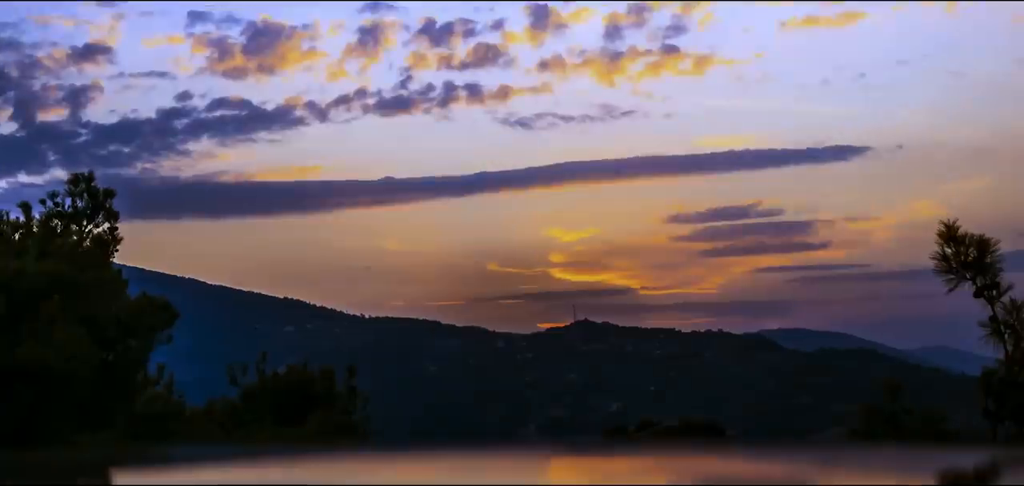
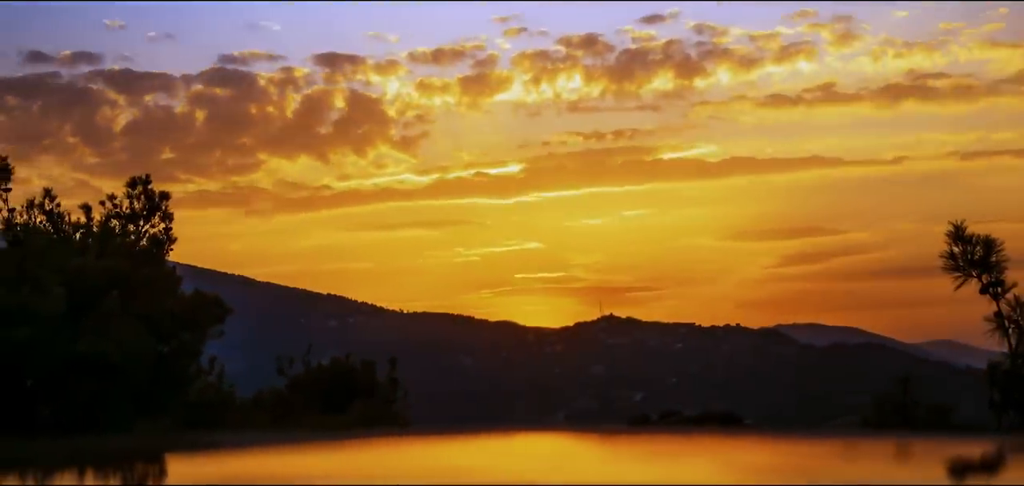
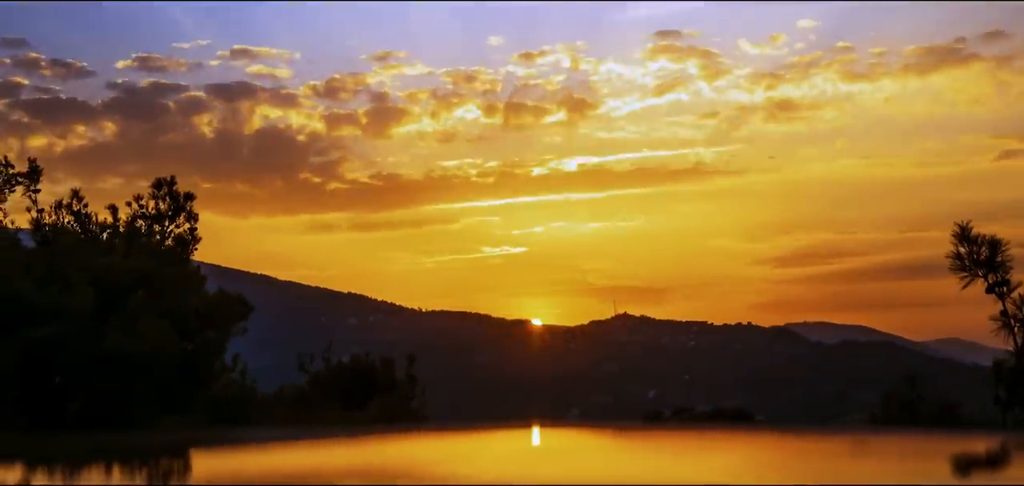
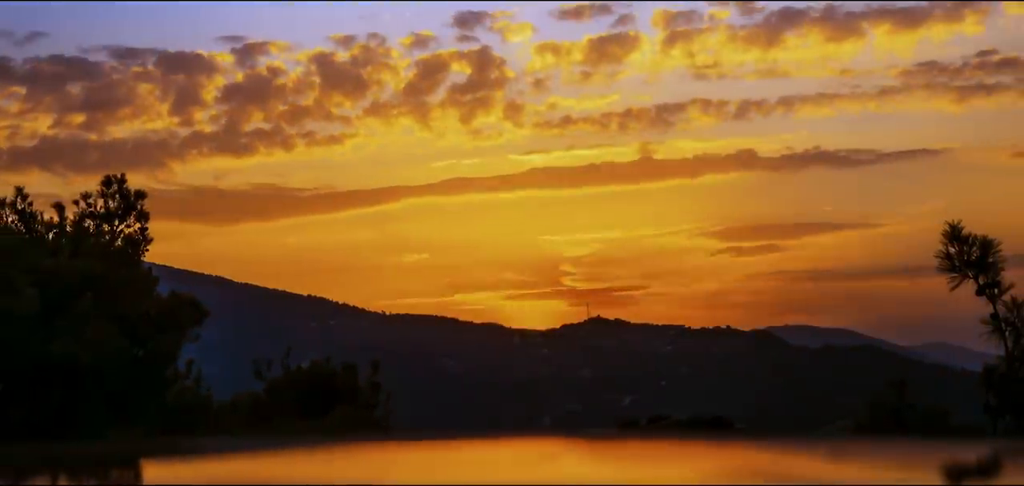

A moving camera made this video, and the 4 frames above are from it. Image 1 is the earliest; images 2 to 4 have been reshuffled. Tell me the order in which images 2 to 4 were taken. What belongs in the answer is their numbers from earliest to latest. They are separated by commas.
4, 2, 3
